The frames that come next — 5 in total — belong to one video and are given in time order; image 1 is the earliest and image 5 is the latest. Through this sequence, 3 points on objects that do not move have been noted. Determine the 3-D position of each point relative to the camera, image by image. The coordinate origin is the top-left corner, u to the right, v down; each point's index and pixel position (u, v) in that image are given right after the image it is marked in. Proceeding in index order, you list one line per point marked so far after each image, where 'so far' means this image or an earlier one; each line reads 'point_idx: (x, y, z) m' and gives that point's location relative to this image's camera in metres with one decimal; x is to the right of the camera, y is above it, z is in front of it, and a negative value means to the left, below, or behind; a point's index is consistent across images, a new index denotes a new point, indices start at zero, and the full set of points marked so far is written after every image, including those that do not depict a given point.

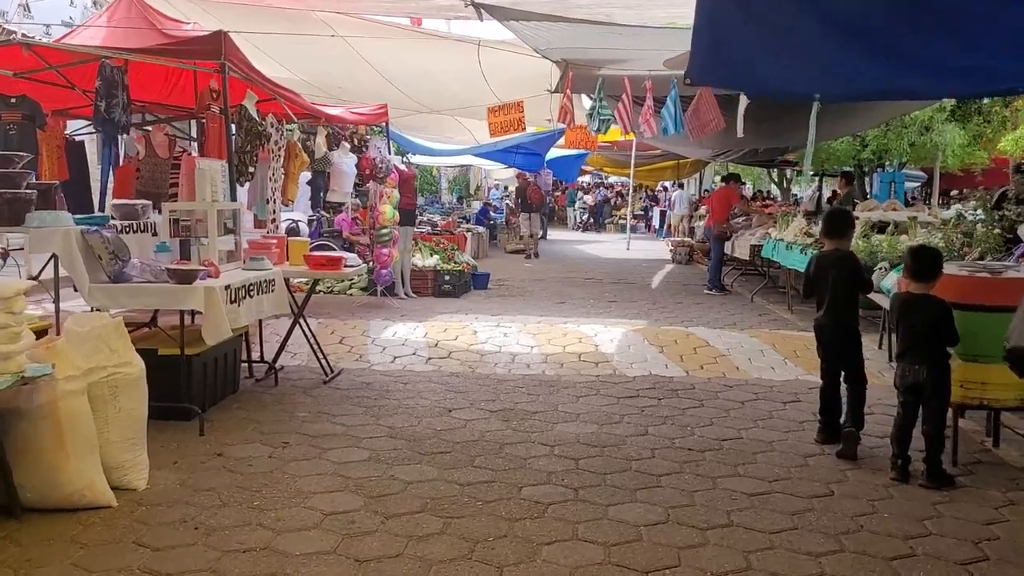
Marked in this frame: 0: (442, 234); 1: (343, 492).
0: (-1.0, +0.8, +13.0) m
1: (-0.7, -0.8, +3.7) m
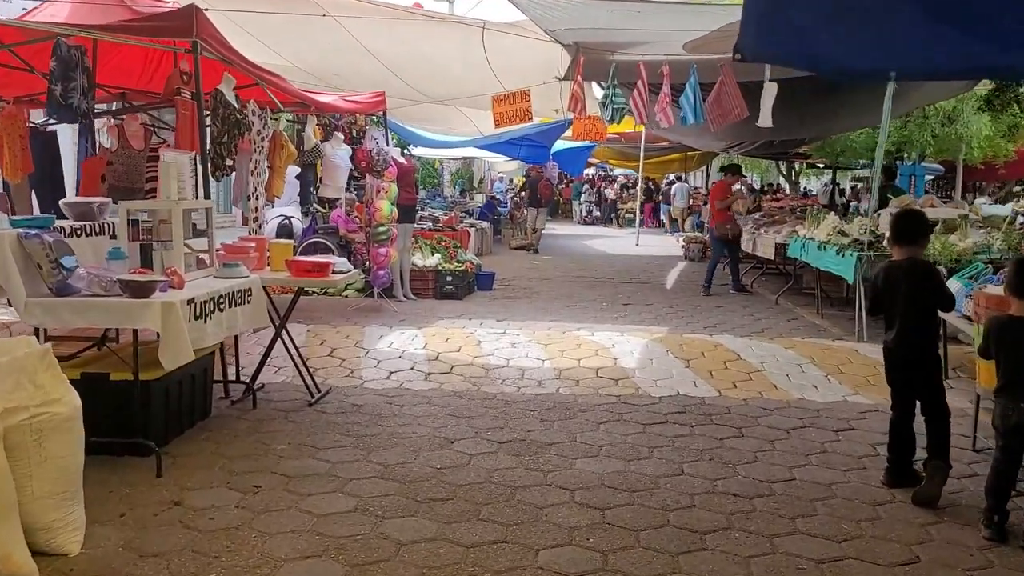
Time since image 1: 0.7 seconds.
0: (-0.9, +0.8, +12.4) m
1: (-0.6, -0.9, +3.0) m
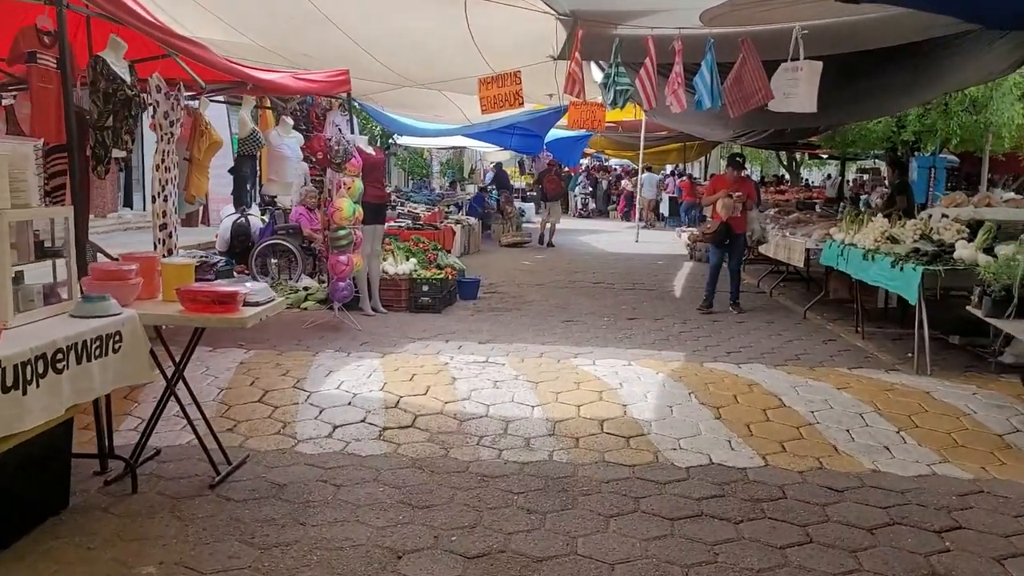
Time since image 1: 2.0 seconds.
0: (-1.1, +0.7, +11.0) m
1: (-0.7, -1.1, +1.7) m
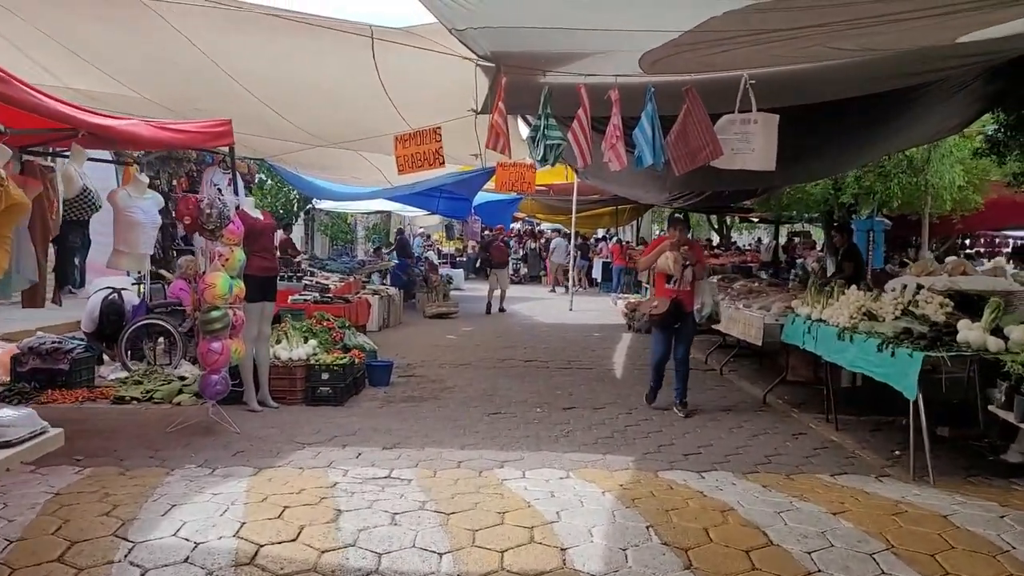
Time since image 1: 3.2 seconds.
0: (-2.0, -0.2, +9.8) m
1: (-0.9, -1.3, +0.4) m
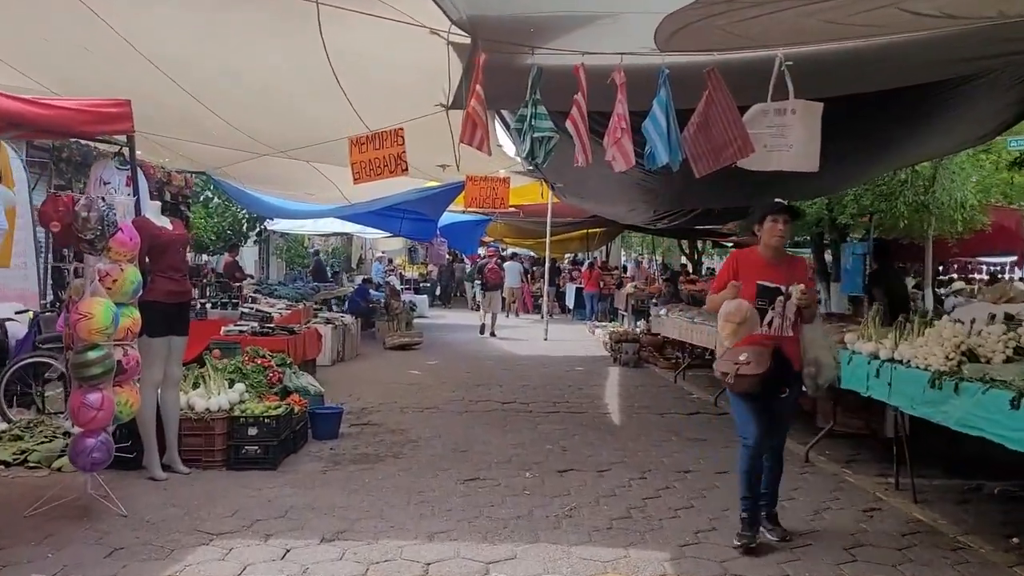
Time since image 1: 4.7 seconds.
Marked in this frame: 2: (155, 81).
0: (-2.2, -0.4, +8.2) m
1: (-0.7, -1.3, -1.2) m
2: (-3.1, +1.8, +7.6) m
